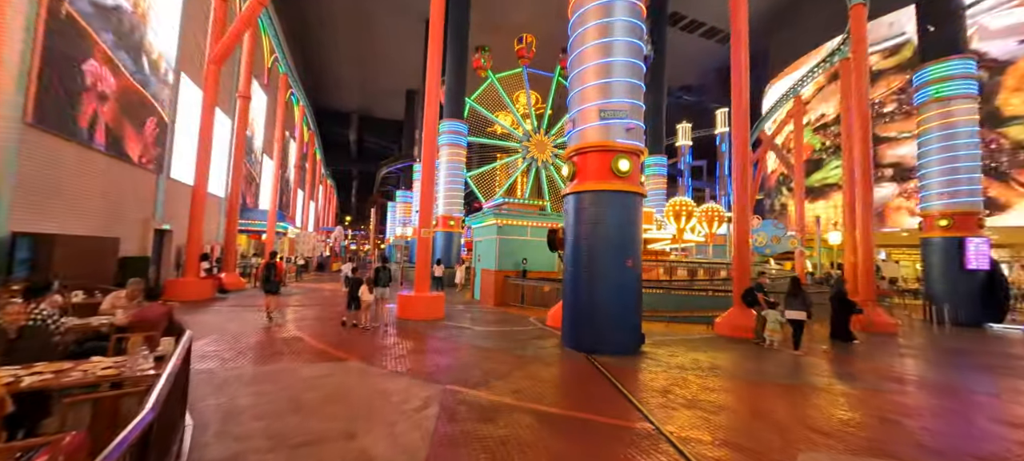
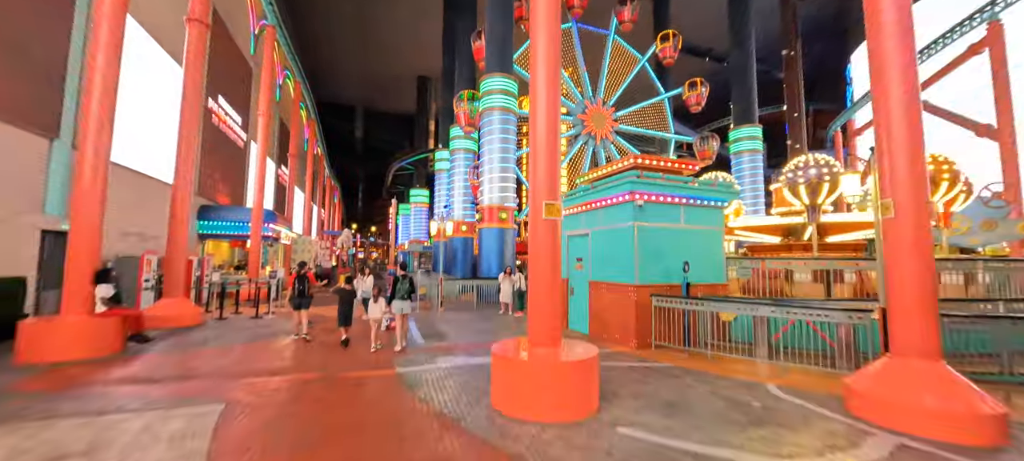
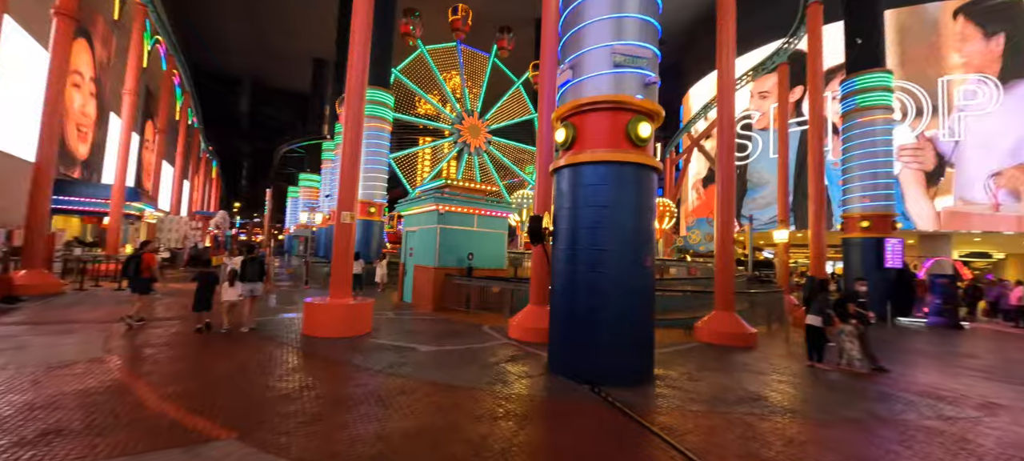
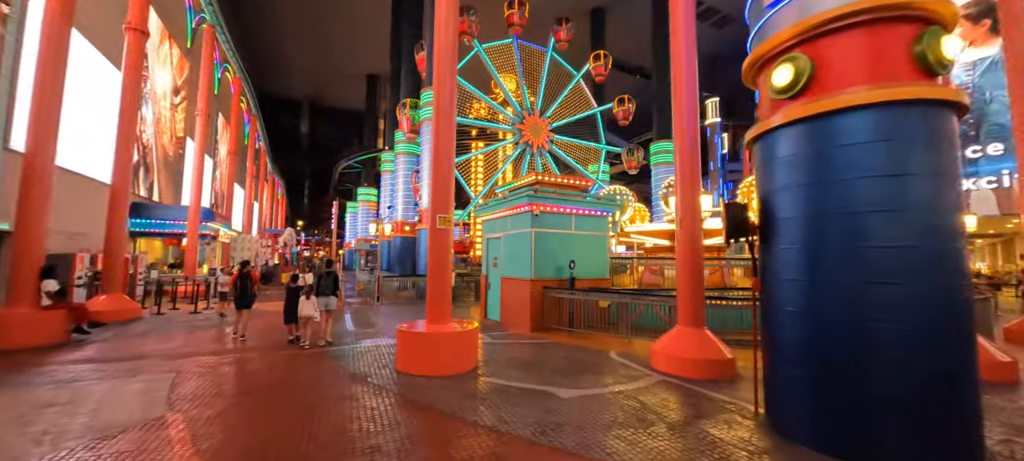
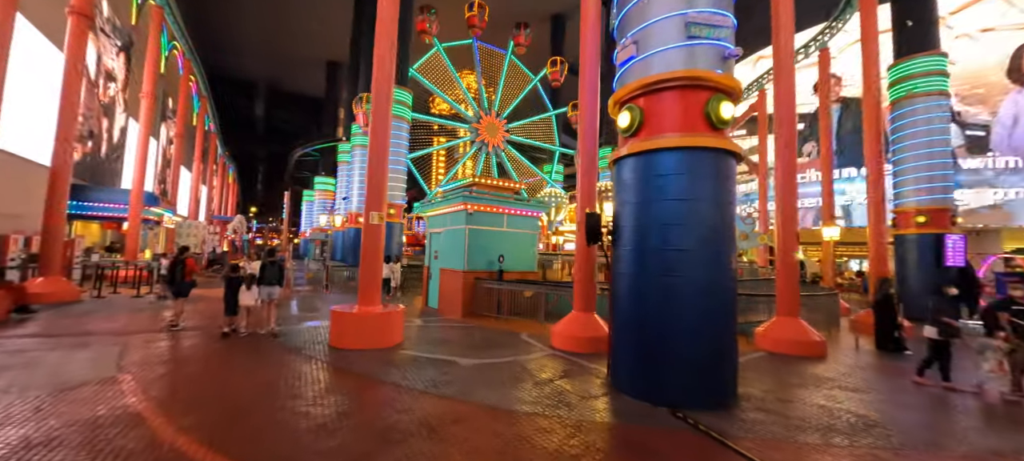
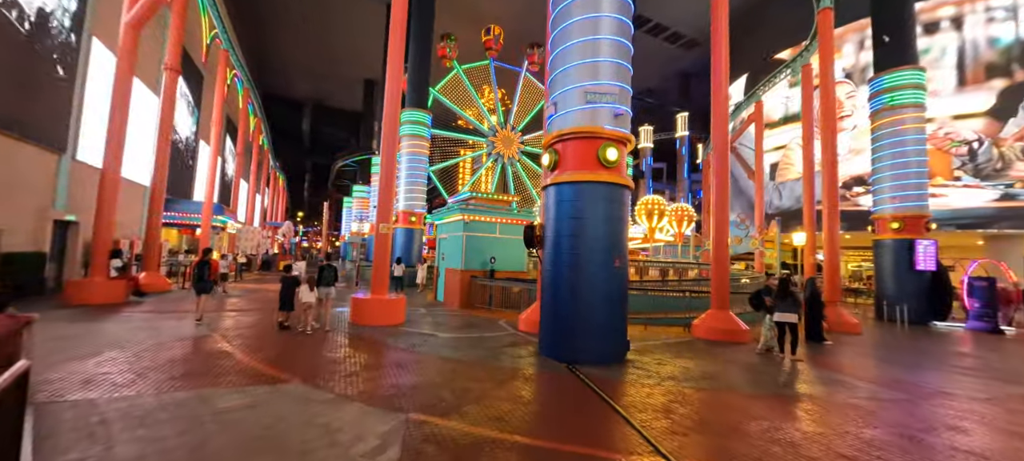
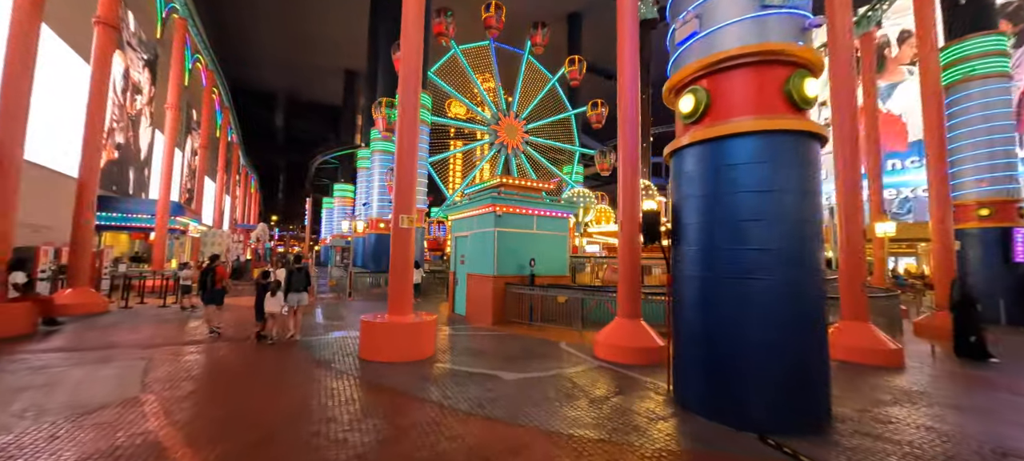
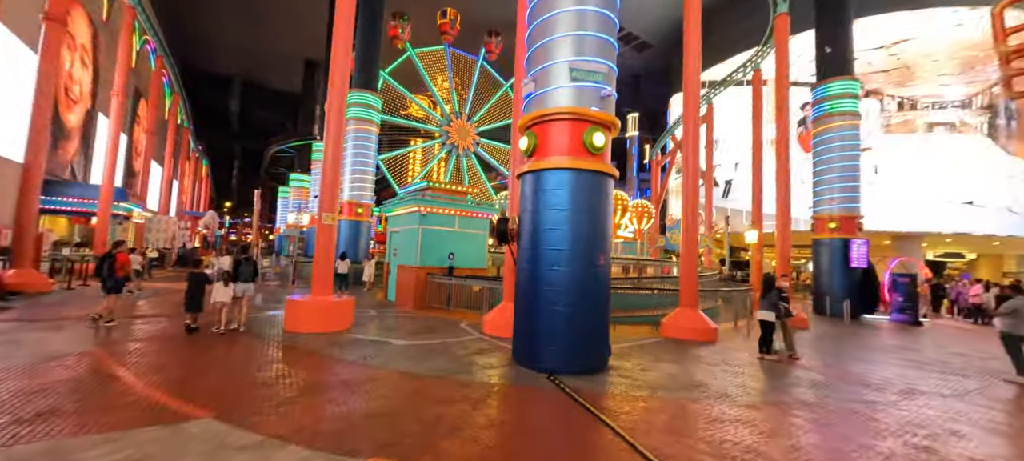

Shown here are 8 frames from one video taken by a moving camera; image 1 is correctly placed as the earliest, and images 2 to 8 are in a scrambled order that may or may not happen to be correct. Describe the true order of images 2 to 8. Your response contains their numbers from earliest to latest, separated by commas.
6, 8, 3, 5, 7, 4, 2
